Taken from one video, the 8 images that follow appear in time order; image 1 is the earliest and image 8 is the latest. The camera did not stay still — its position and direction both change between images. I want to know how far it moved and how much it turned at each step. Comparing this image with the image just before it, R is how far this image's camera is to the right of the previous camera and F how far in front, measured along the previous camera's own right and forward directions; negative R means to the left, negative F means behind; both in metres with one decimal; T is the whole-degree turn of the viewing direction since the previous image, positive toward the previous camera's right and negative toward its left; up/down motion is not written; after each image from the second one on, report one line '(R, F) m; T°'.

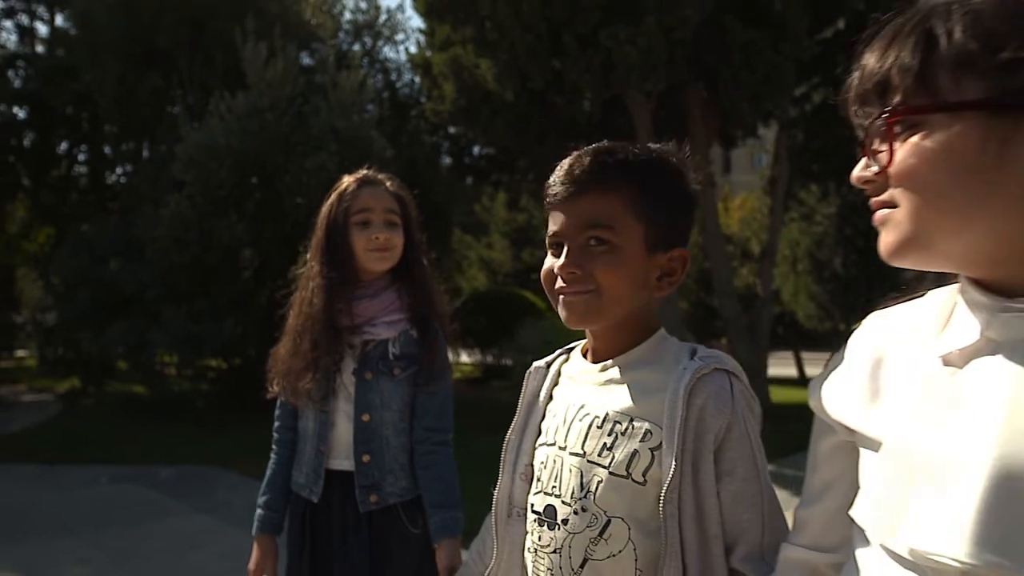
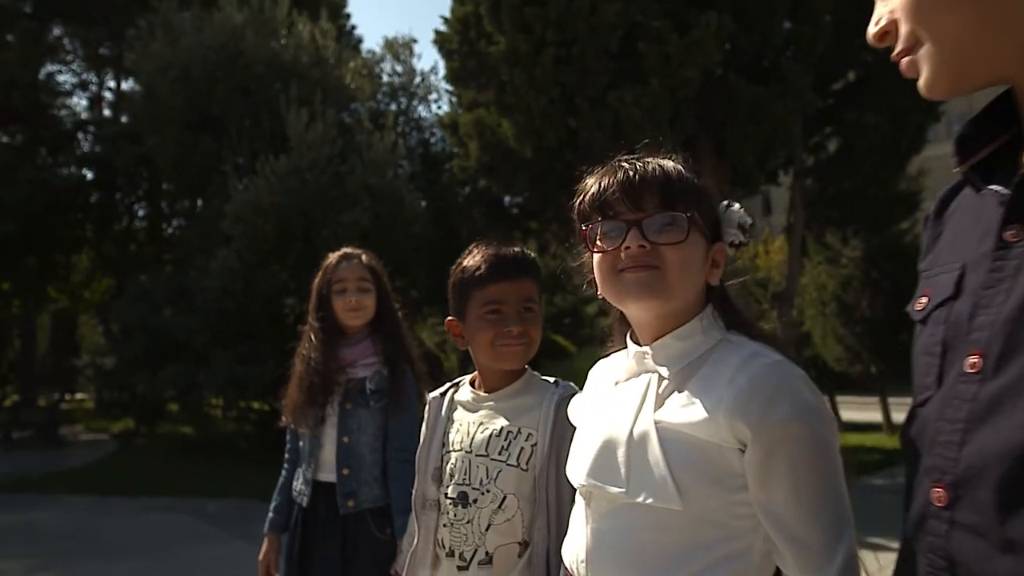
(+0.4, -0.6) m; -3°
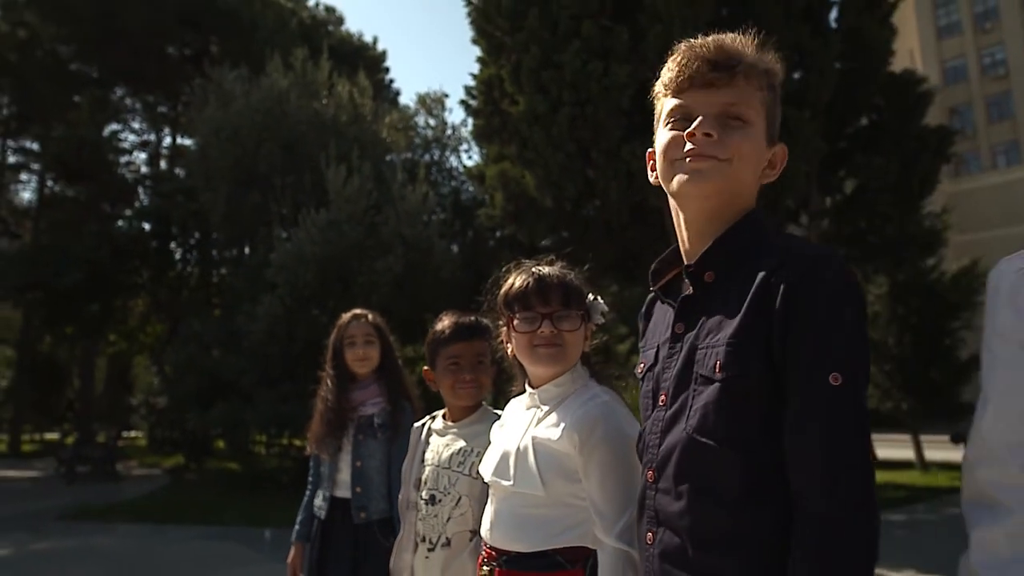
(+0.3, -0.7) m; -3°
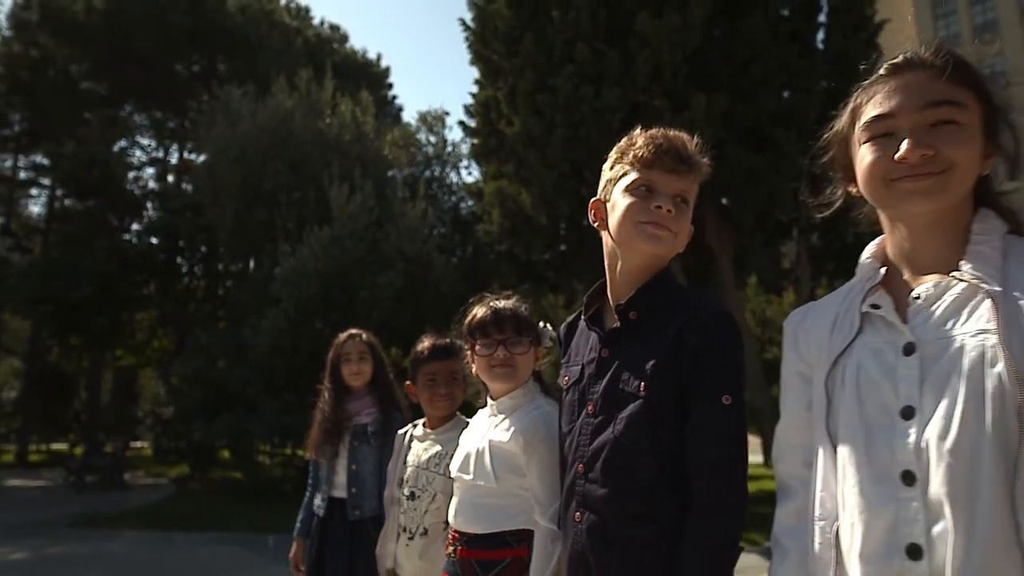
(+0.2, -0.4) m; 0°
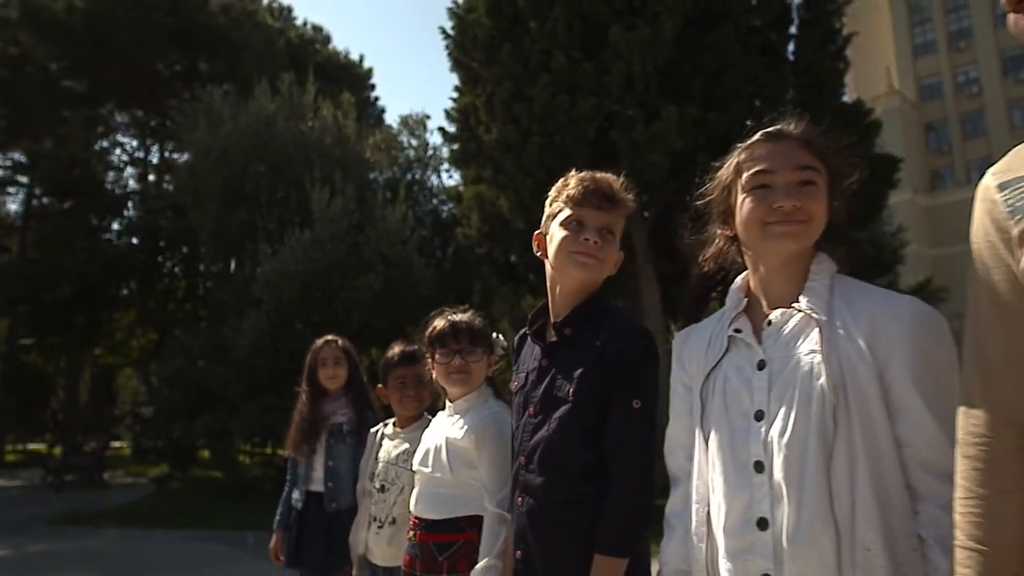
(+0.1, -0.3) m; +1°
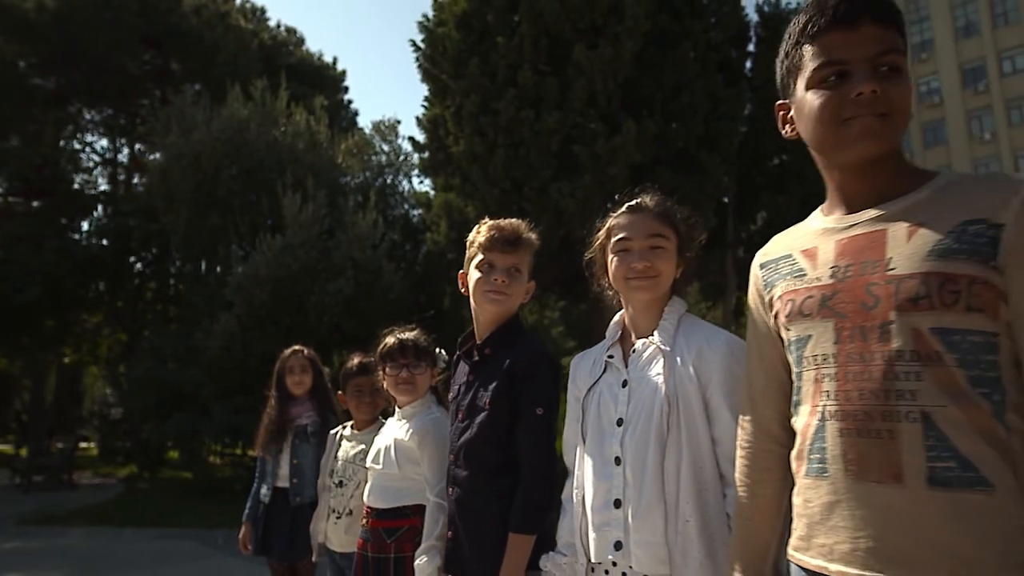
(+0.2, -0.5) m; +2°
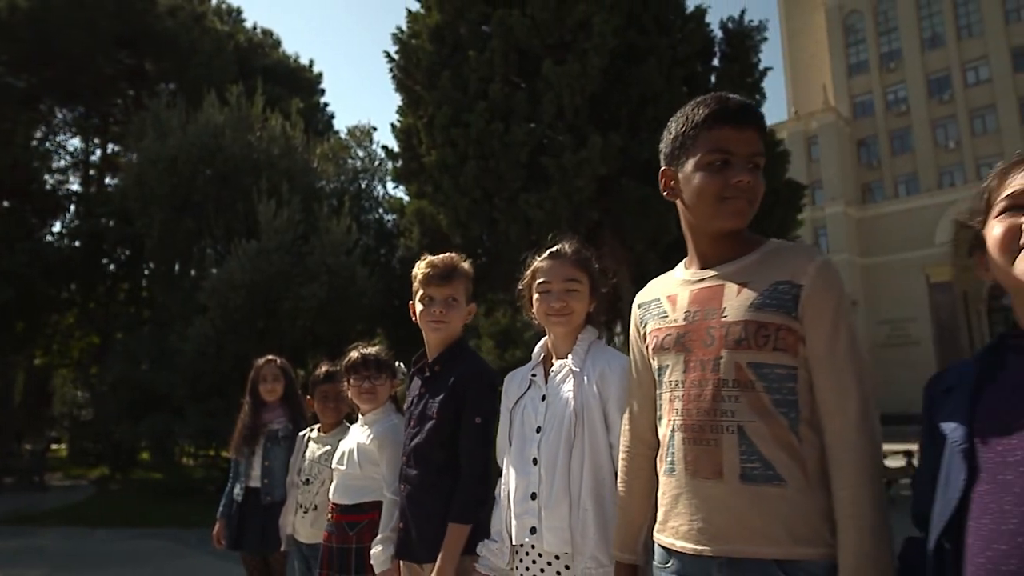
(+0.1, -0.4) m; +2°
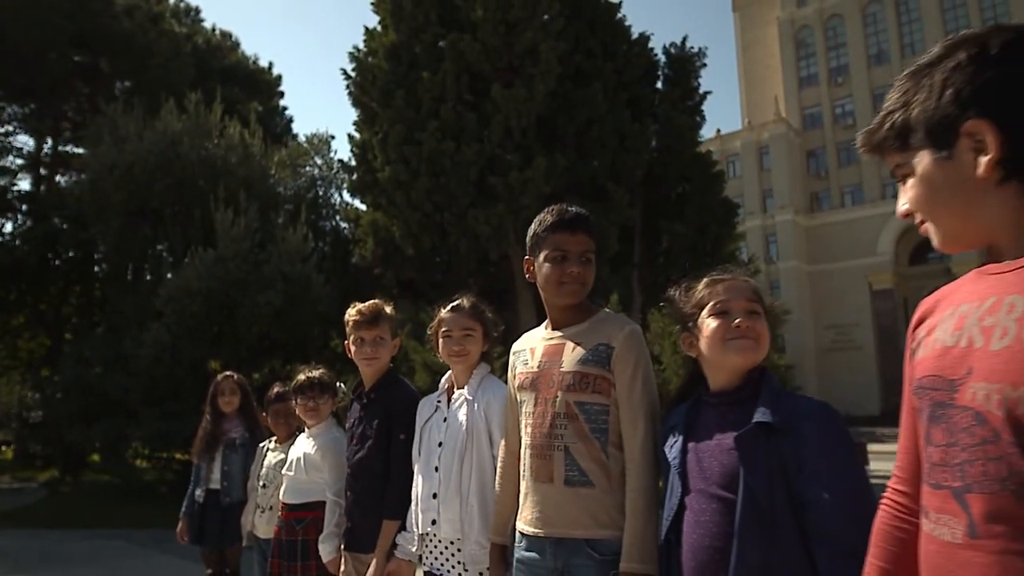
(+0.2, -0.7) m; +3°
